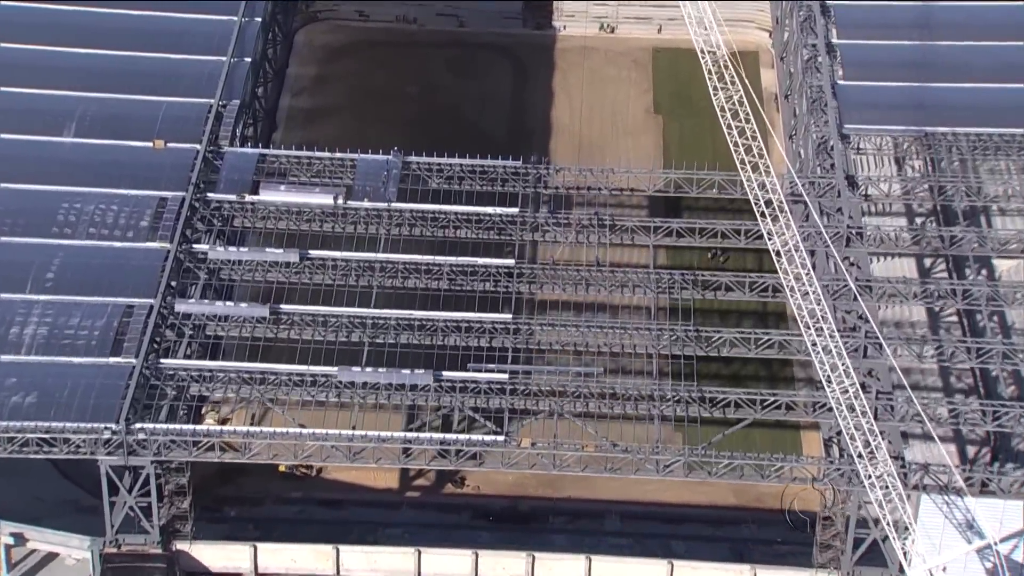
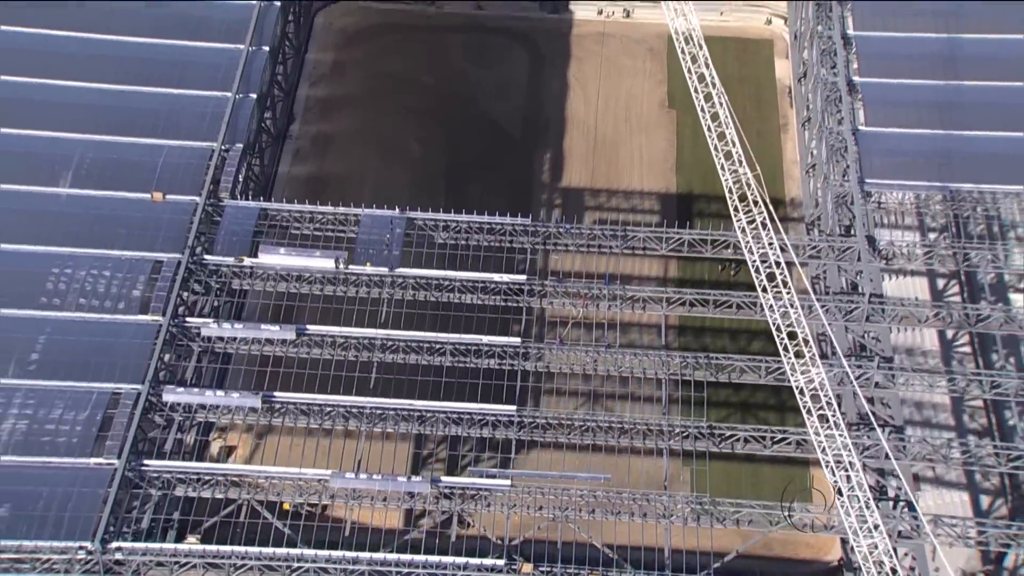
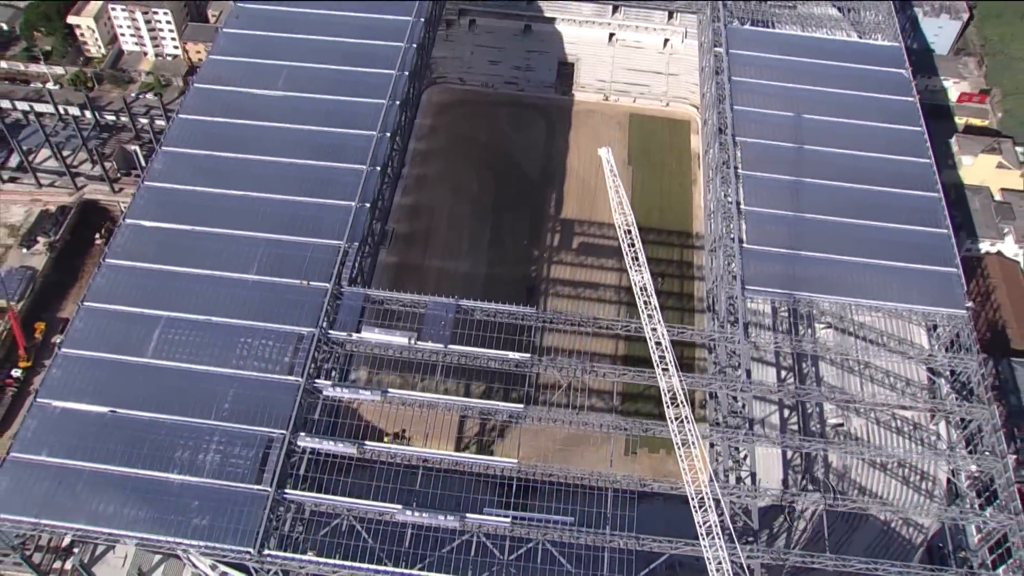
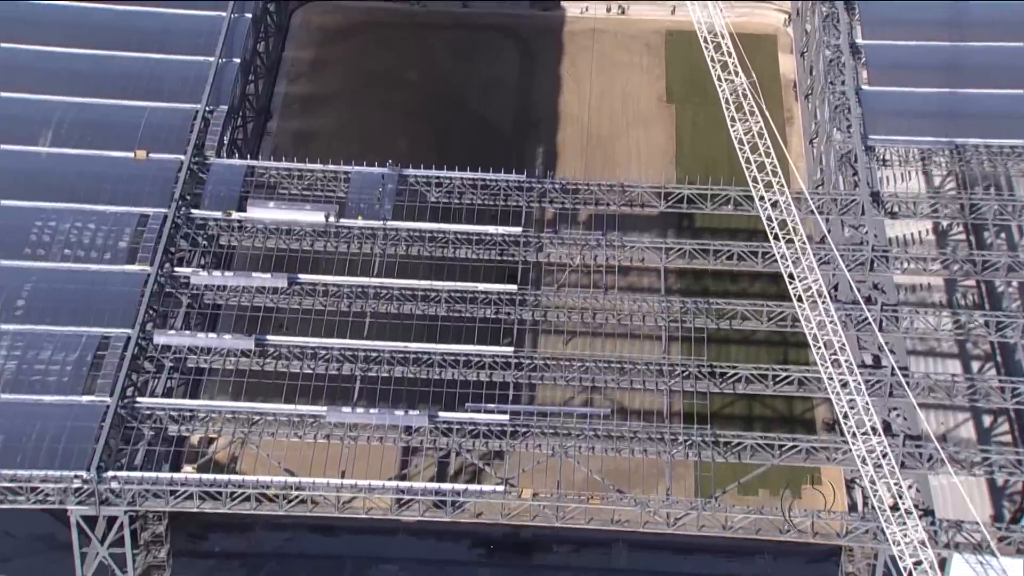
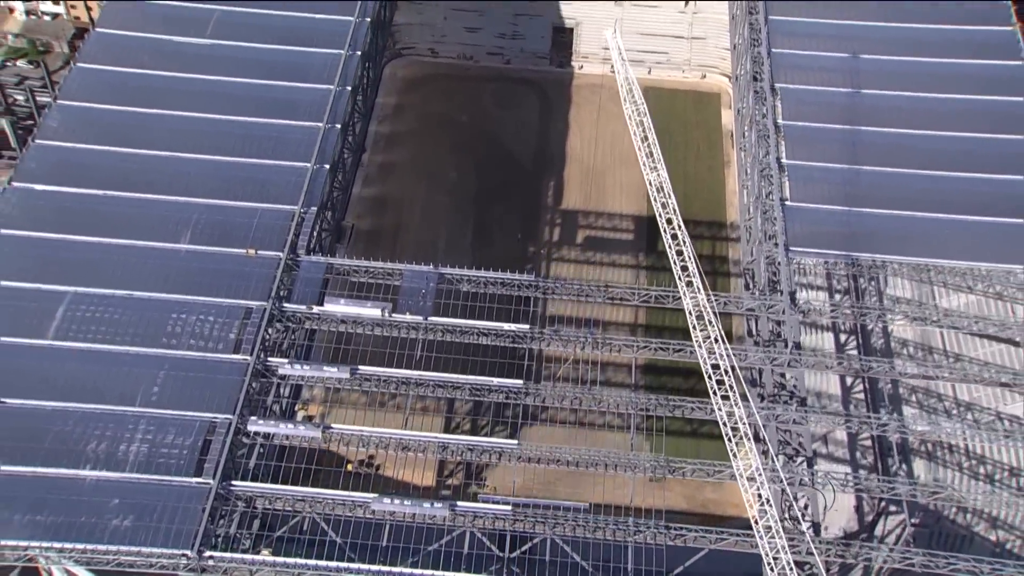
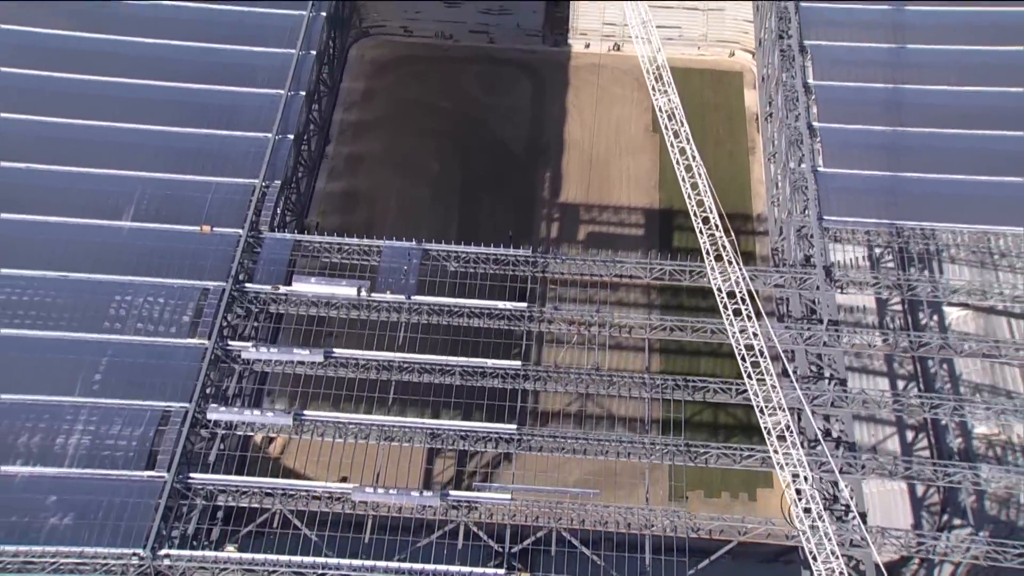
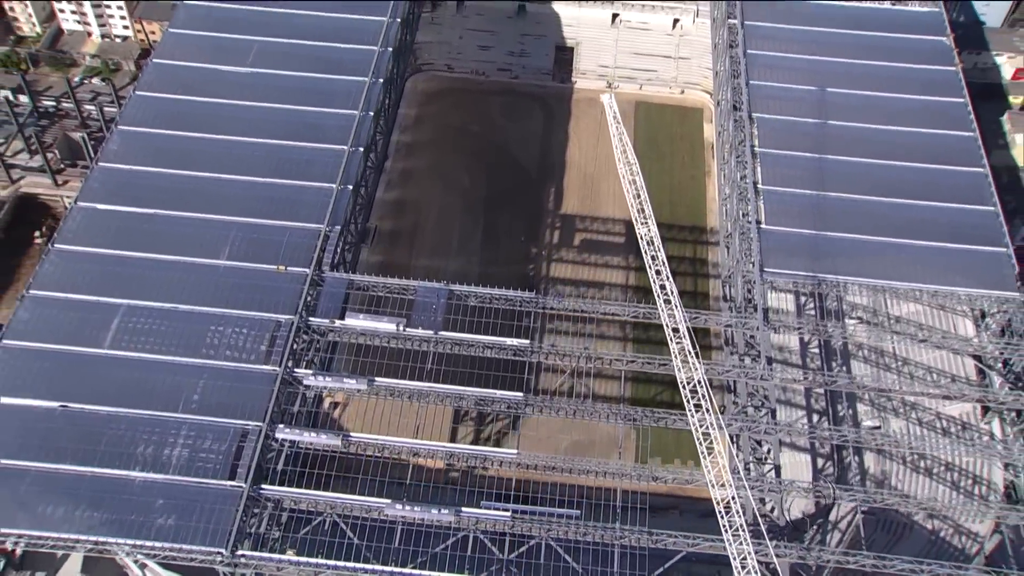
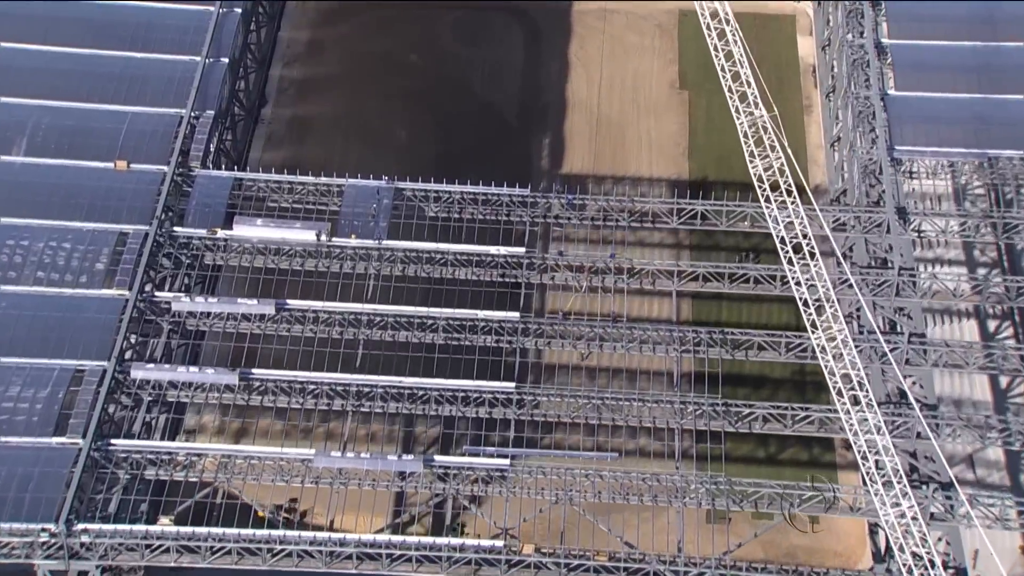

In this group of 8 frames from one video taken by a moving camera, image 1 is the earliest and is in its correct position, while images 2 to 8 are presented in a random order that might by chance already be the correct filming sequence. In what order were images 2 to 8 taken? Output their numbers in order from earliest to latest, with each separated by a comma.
4, 8, 2, 6, 5, 7, 3
